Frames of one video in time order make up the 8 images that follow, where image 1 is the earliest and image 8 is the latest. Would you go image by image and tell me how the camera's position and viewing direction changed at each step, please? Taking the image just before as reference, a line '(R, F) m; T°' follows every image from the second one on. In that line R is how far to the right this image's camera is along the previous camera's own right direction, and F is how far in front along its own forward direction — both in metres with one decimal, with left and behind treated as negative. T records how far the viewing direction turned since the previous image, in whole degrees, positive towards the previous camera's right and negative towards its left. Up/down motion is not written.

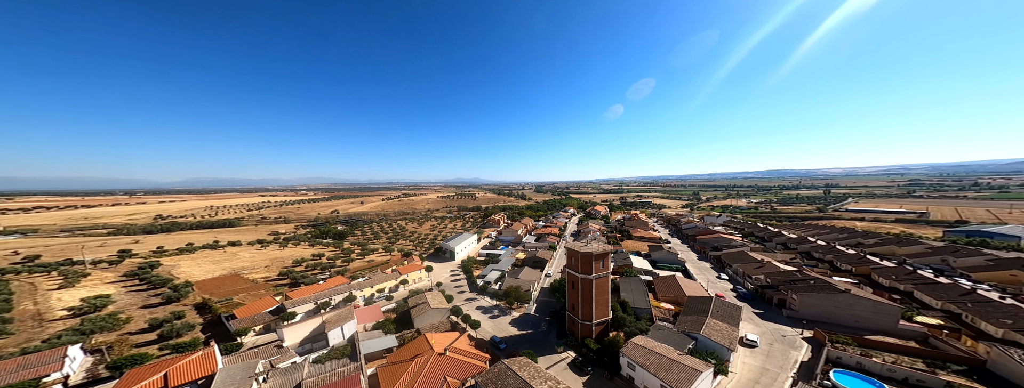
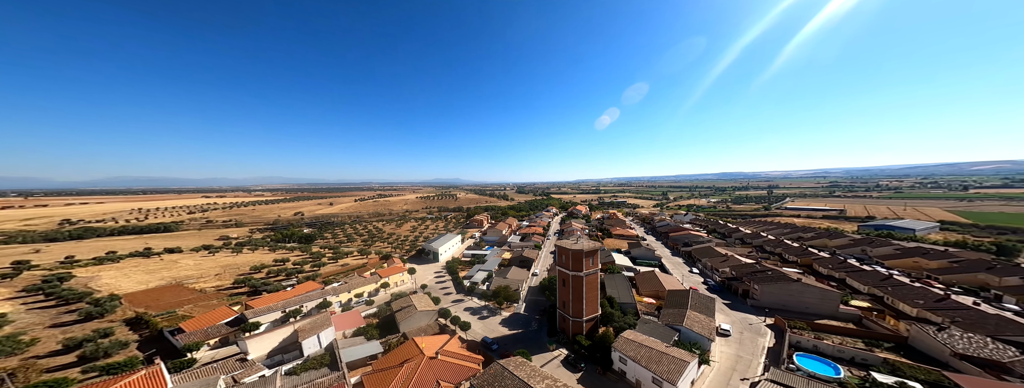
(-1.2, -0.1) m; +5°
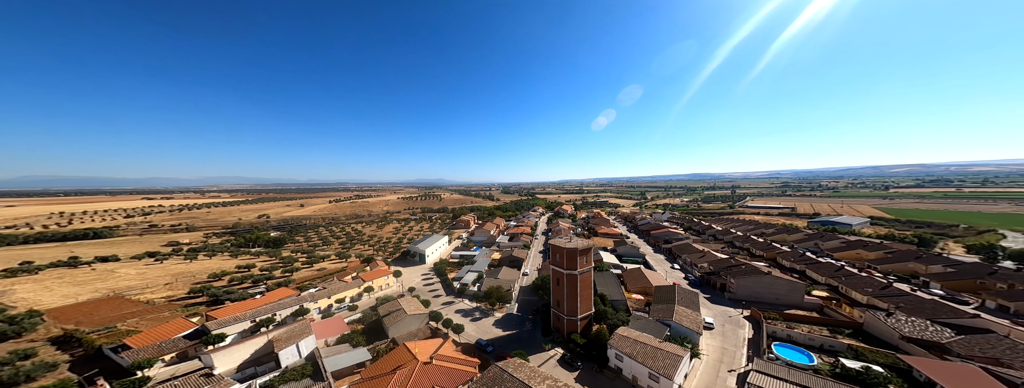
(-1.1, +0.2) m; +4°
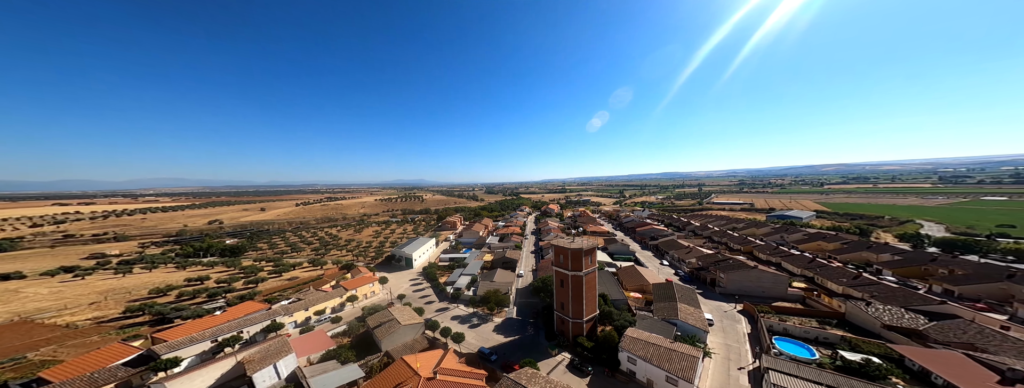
(-2.1, +1.0) m; +5°
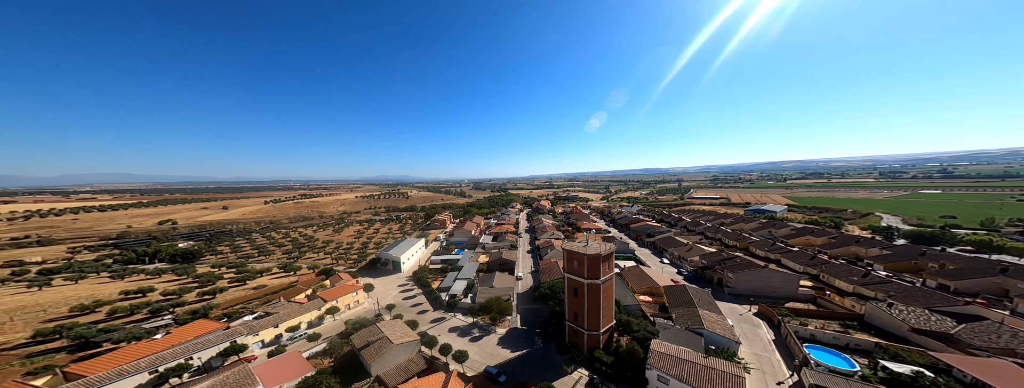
(-2.1, +2.7) m; +4°
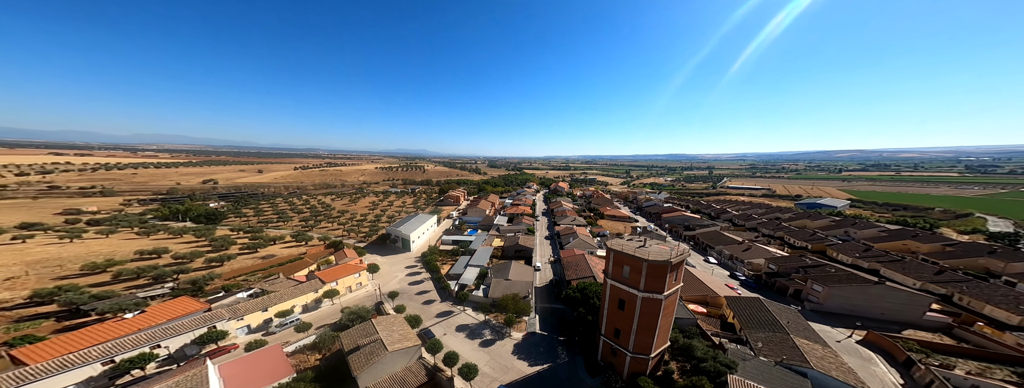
(-0.6, +5.1) m; -4°
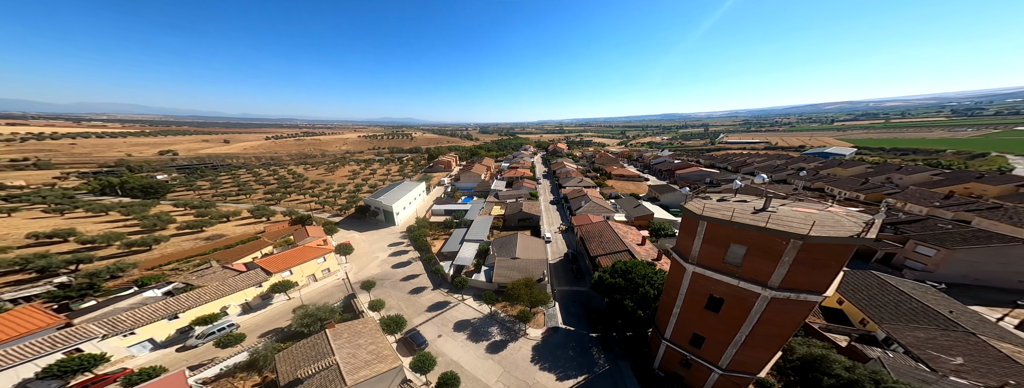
(-1.1, +6.8) m; +1°
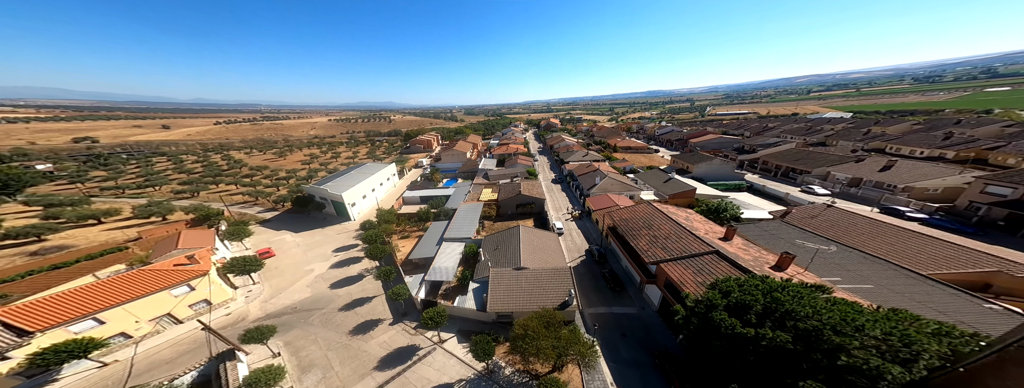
(-0.7, +8.5) m; +3°
